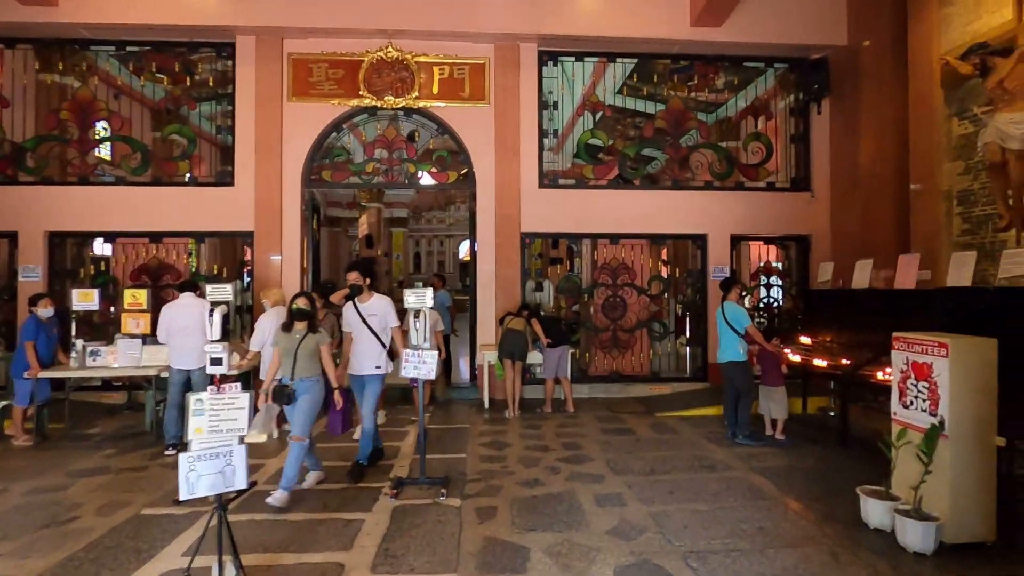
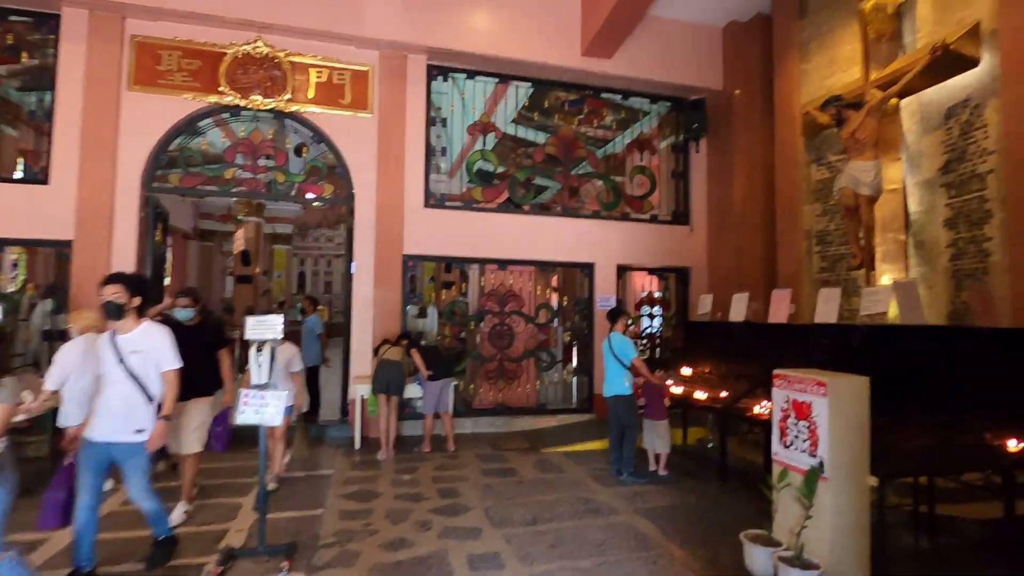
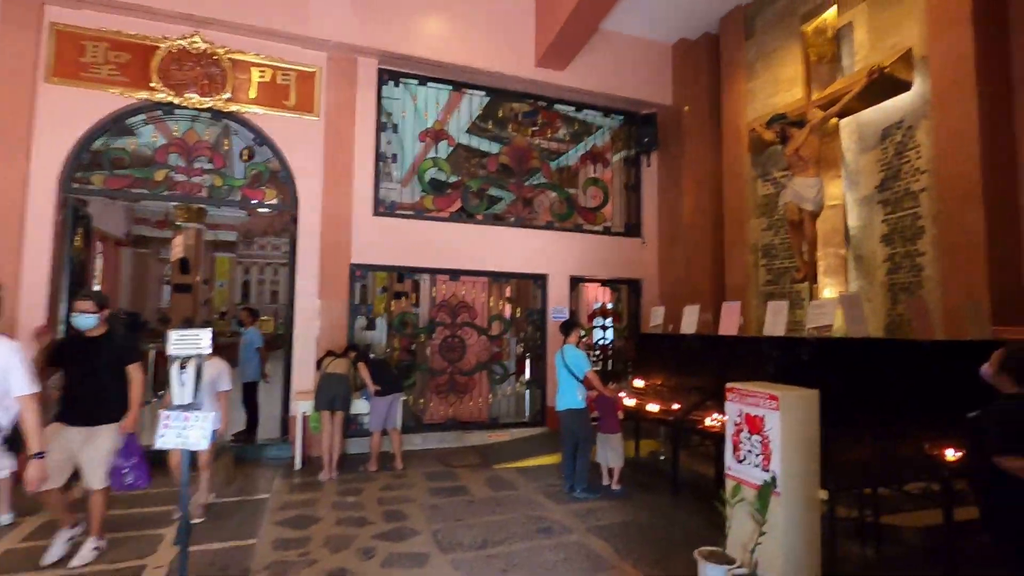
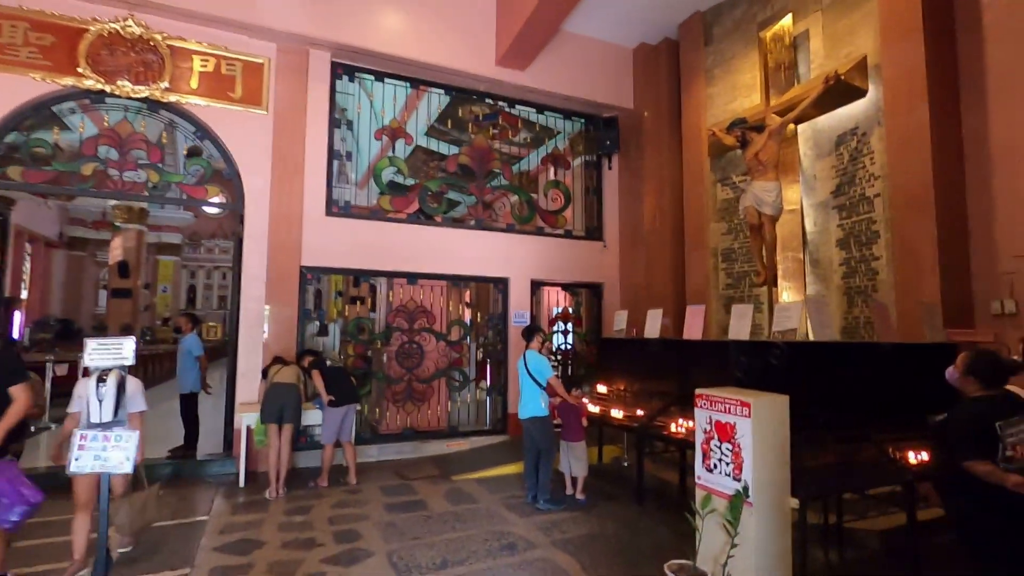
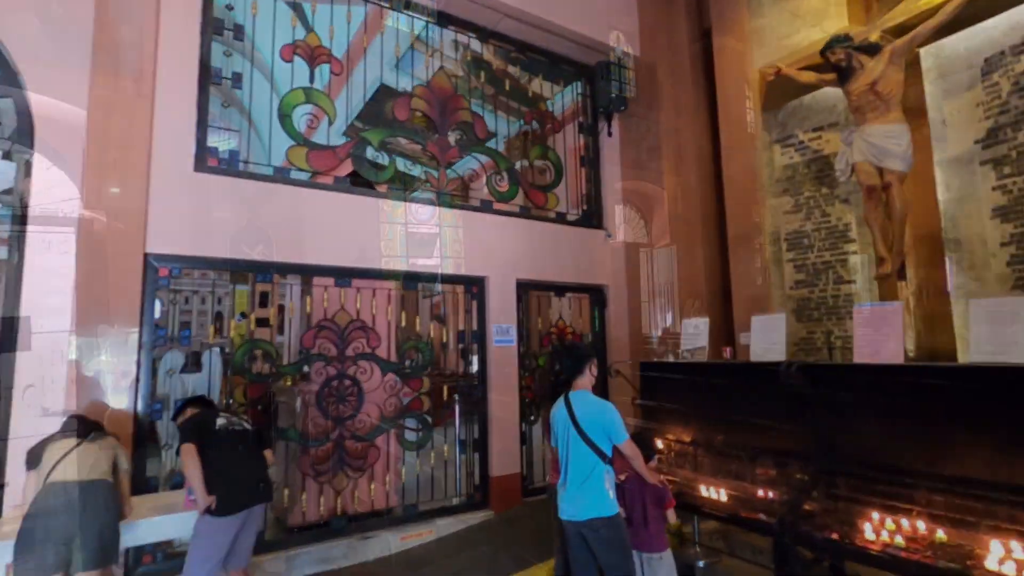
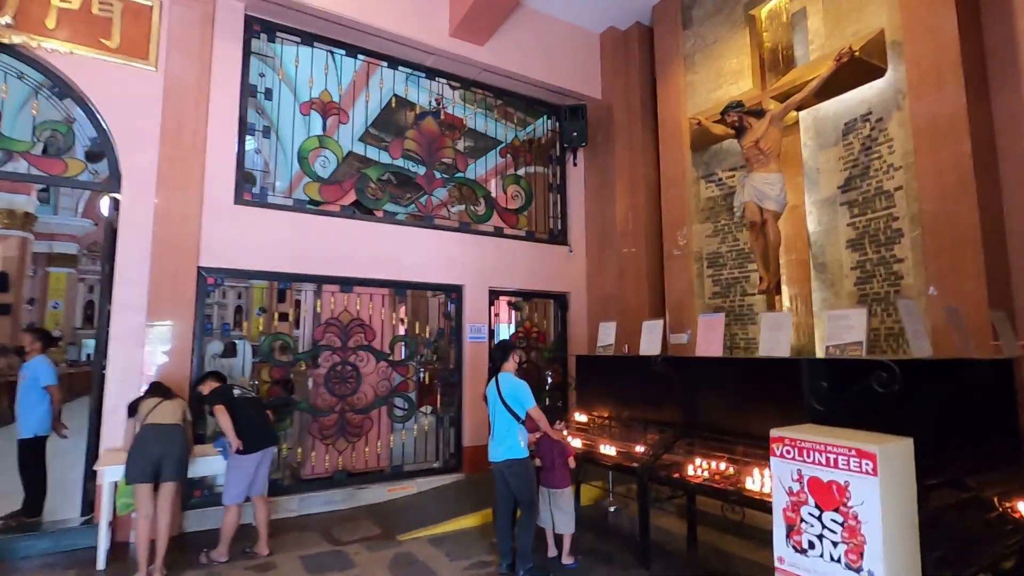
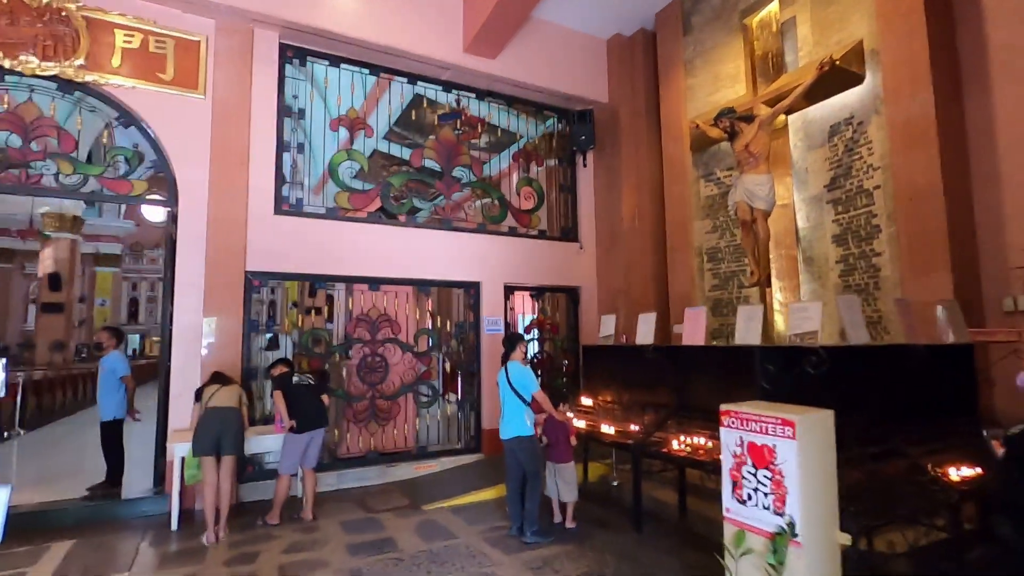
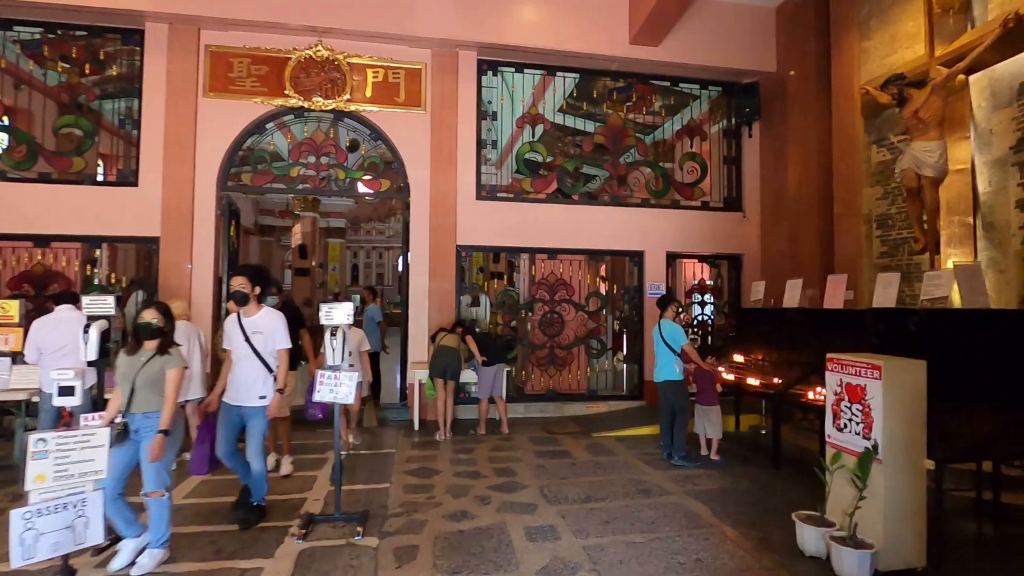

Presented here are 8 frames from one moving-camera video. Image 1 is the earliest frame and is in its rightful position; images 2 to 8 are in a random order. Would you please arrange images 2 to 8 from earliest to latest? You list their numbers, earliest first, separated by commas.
8, 2, 3, 4, 7, 6, 5
